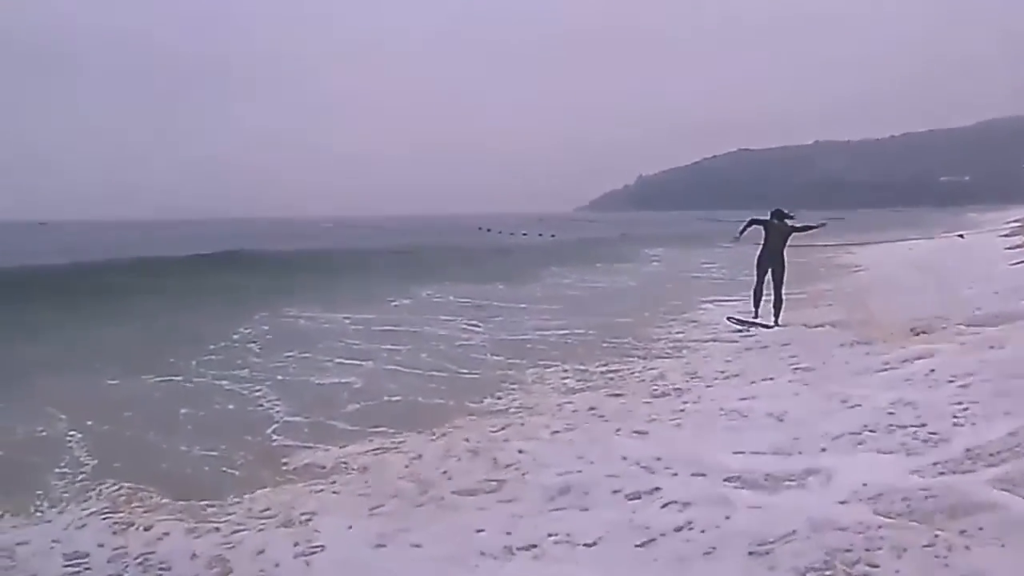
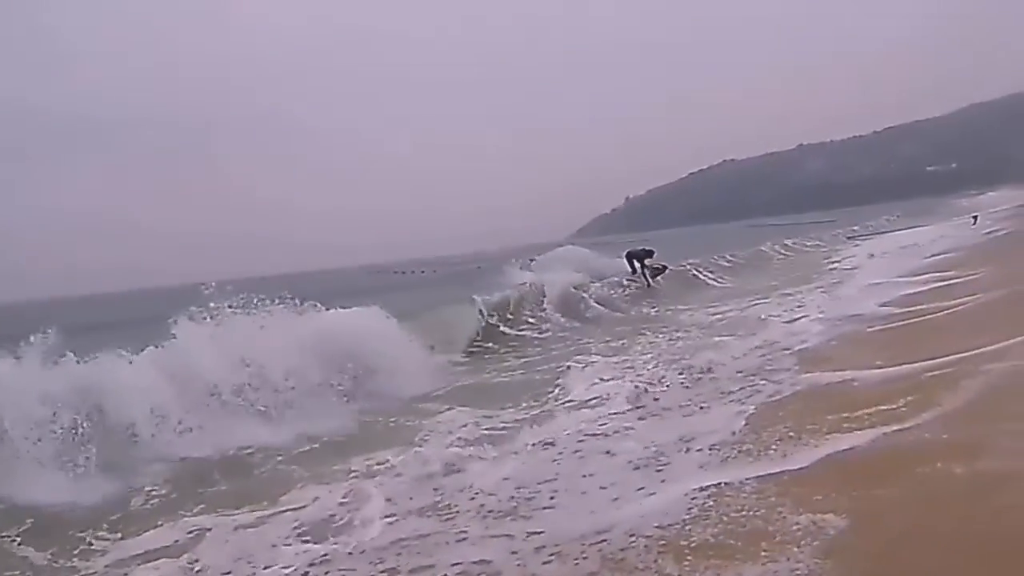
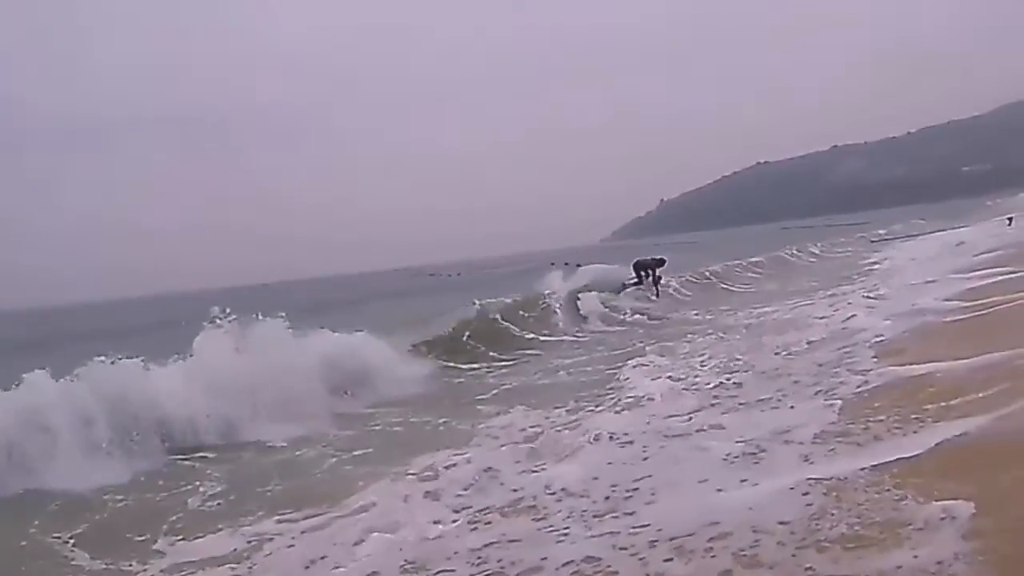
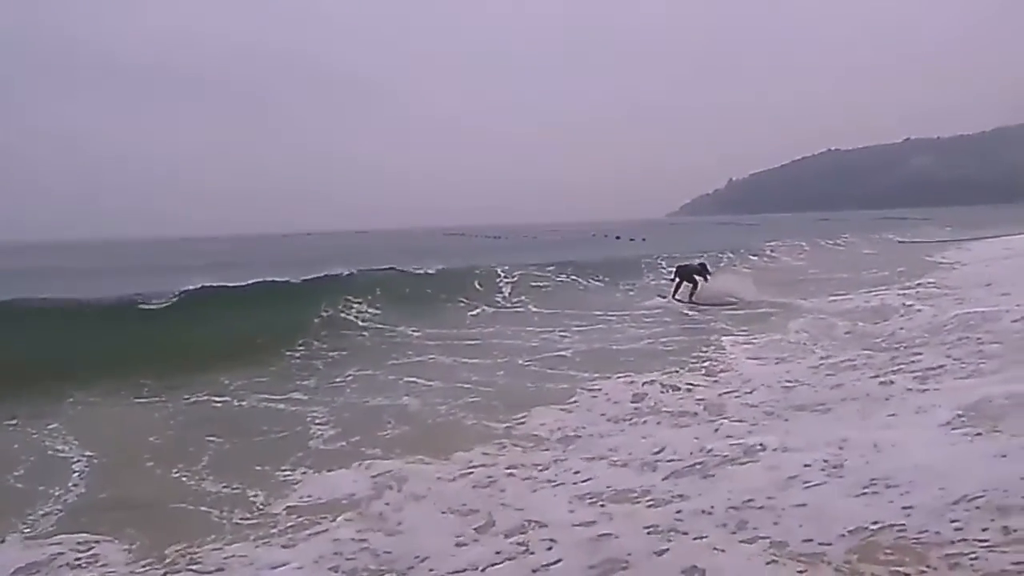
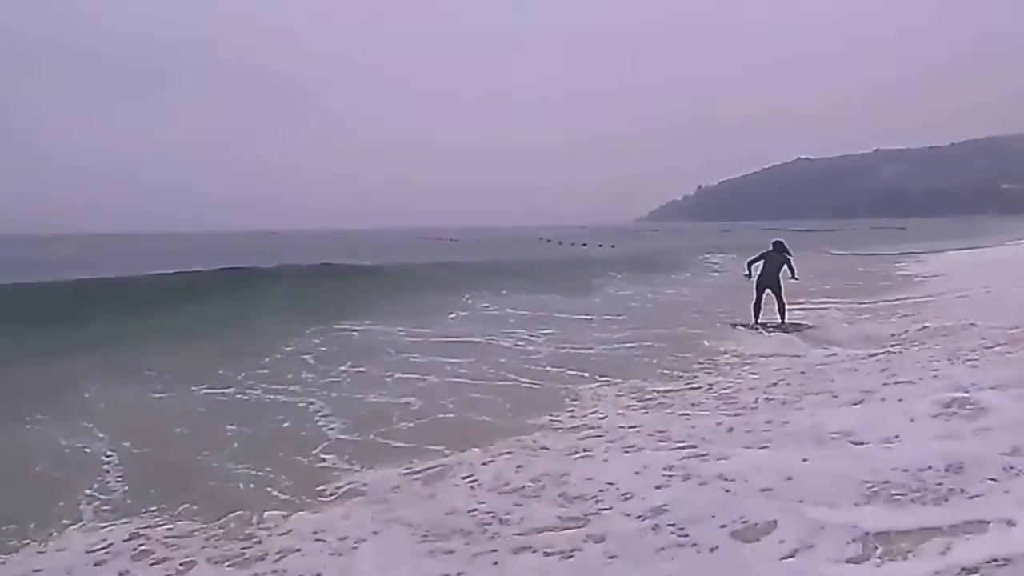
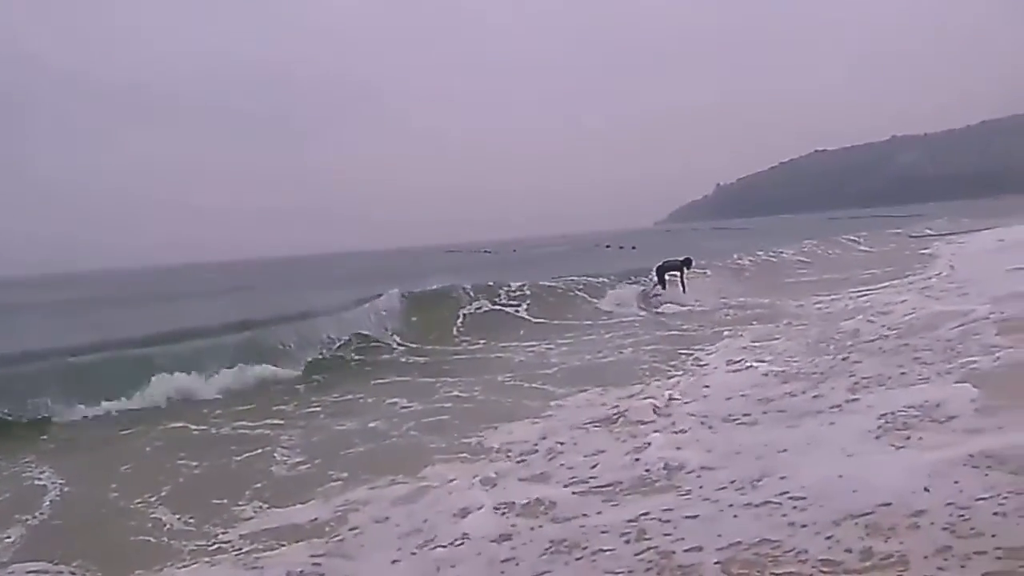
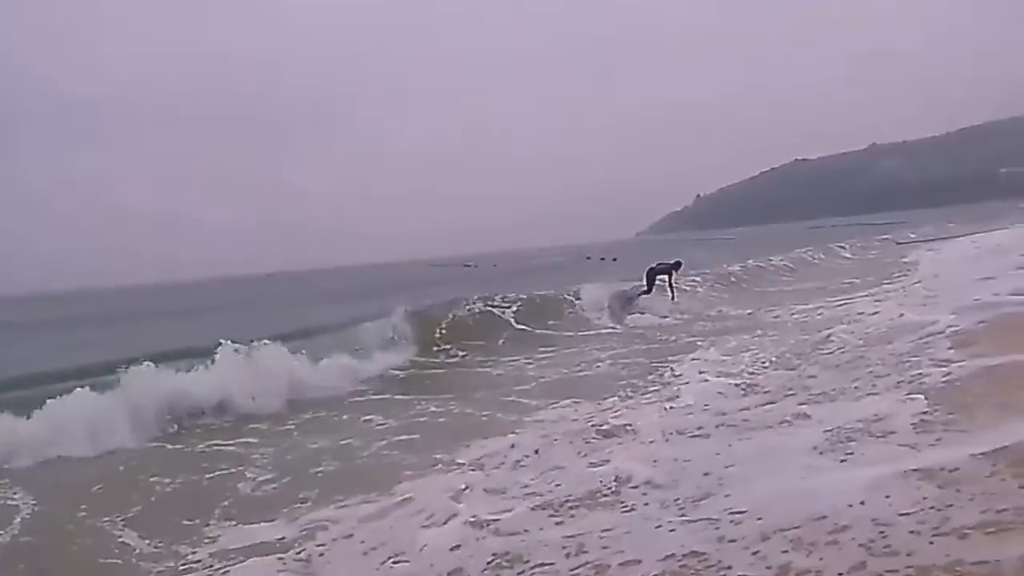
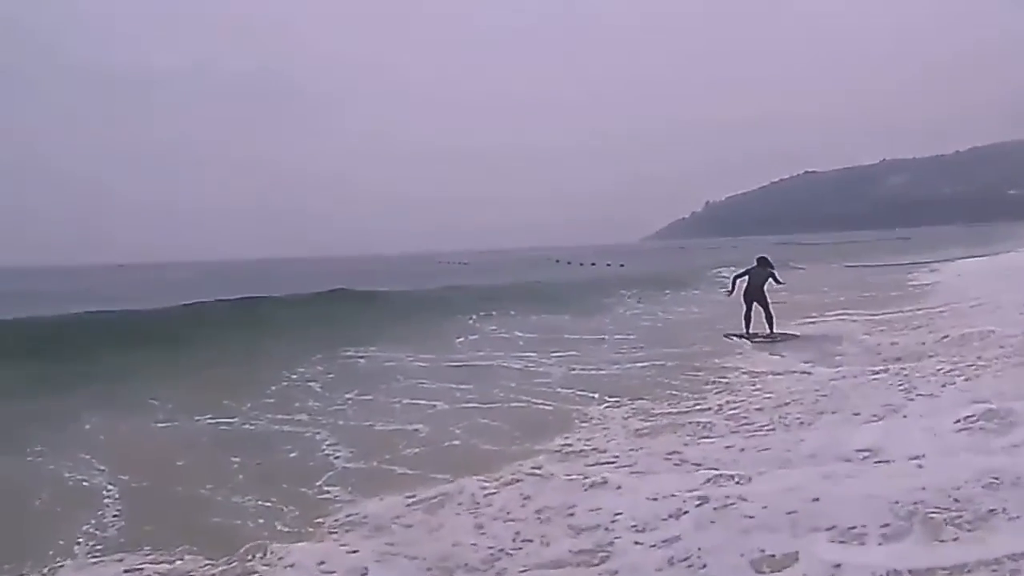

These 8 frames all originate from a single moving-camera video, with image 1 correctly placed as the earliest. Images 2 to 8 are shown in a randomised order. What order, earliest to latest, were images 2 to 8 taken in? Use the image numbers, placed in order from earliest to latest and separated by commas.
5, 8, 4, 6, 7, 3, 2
